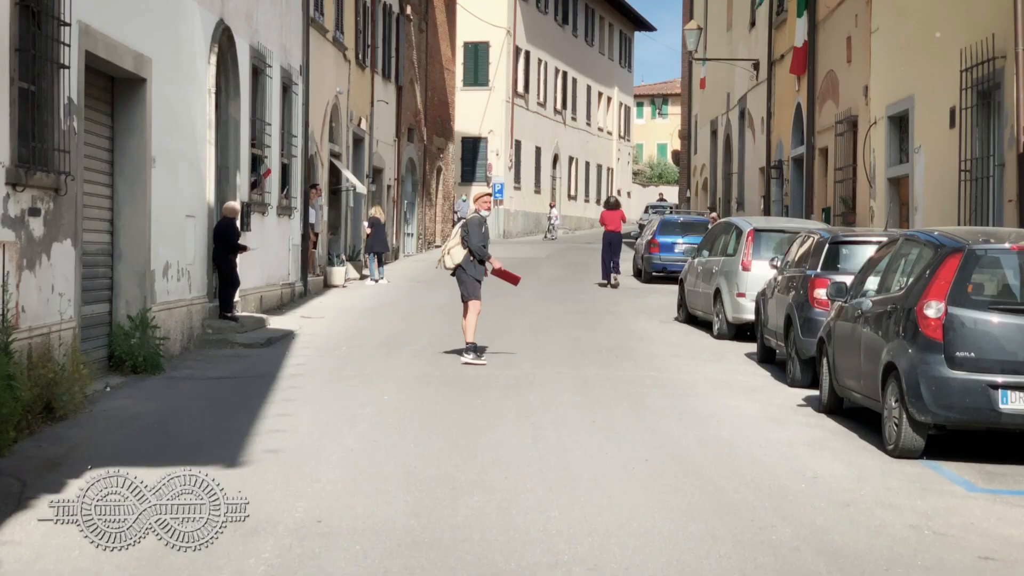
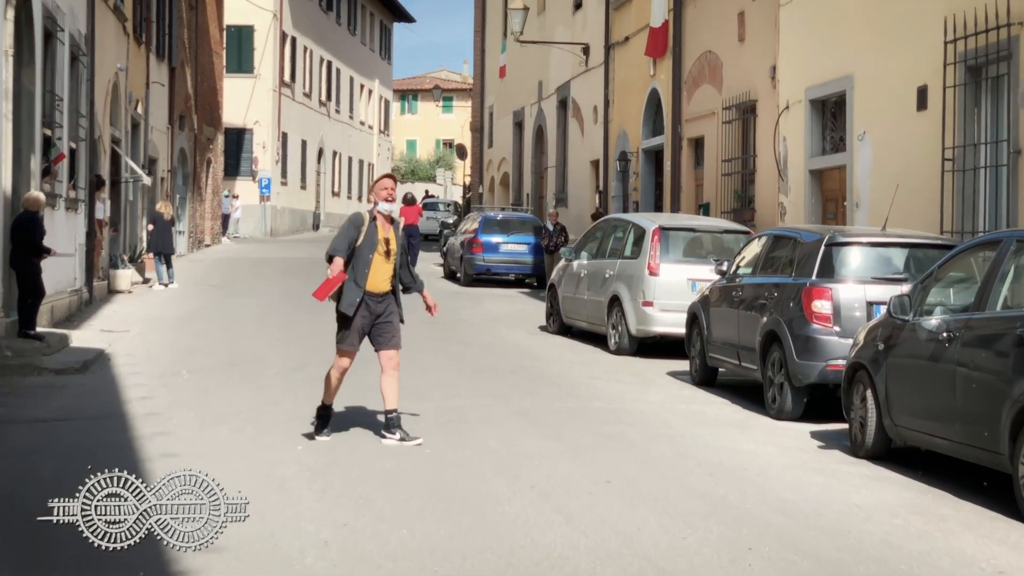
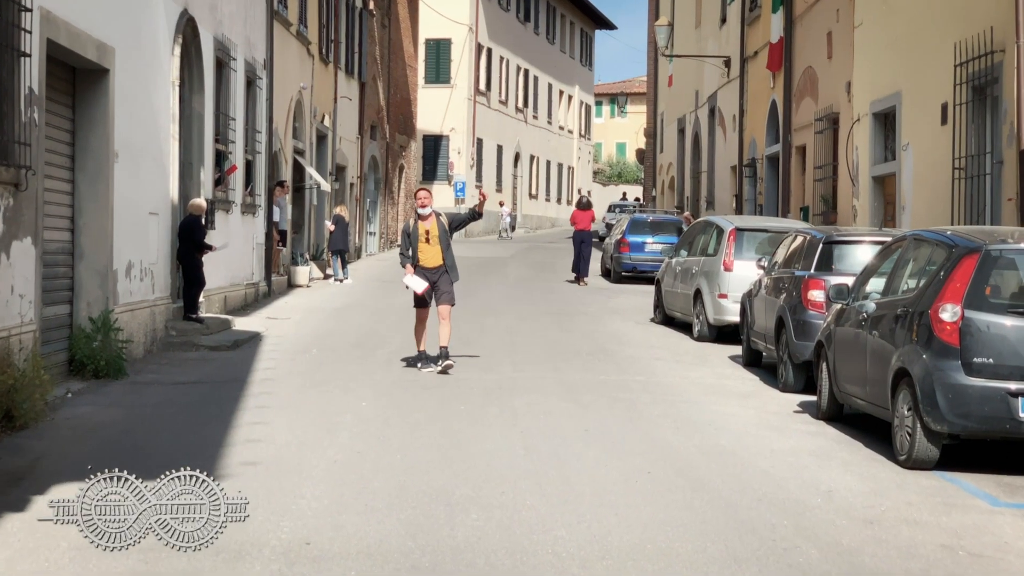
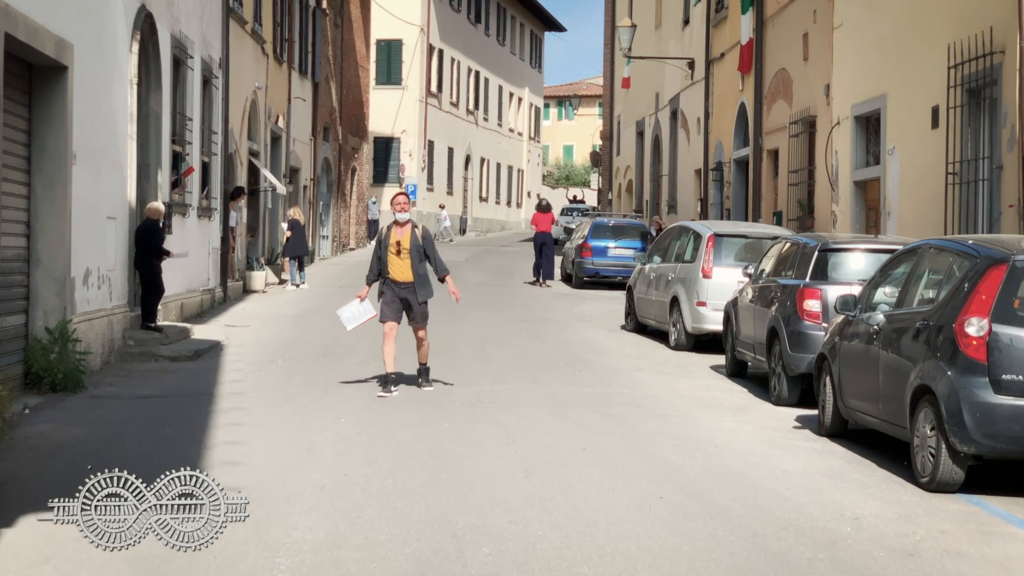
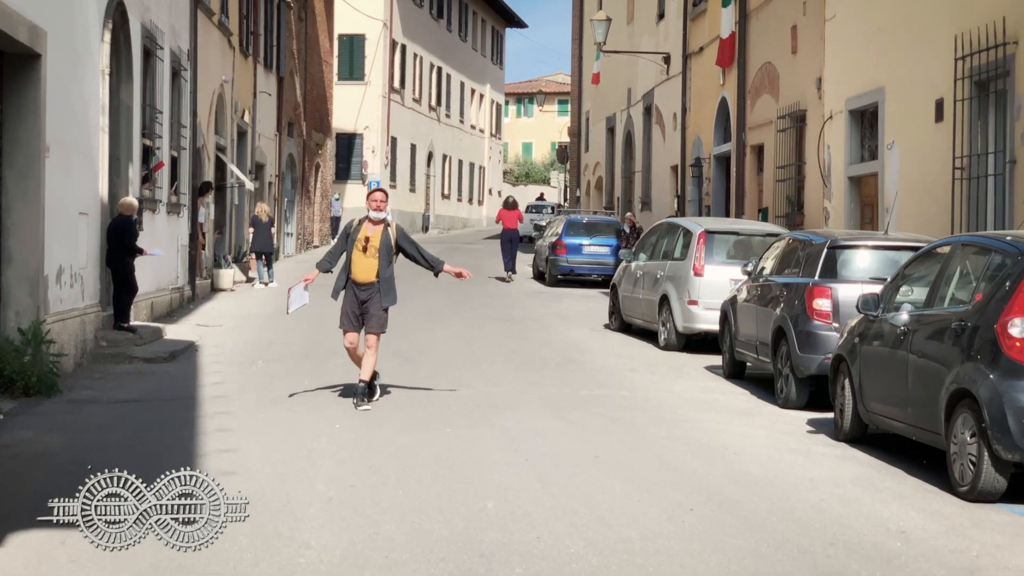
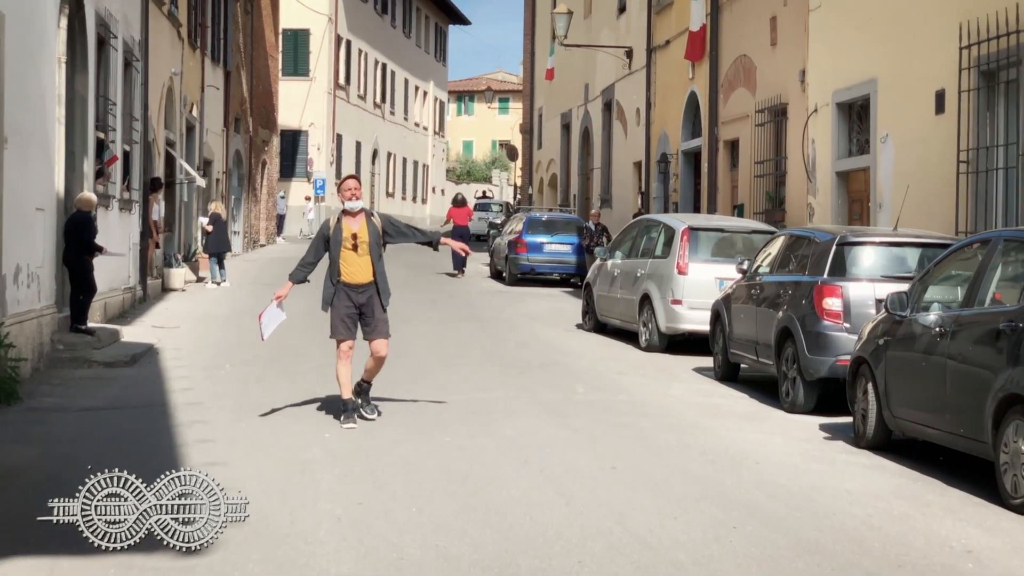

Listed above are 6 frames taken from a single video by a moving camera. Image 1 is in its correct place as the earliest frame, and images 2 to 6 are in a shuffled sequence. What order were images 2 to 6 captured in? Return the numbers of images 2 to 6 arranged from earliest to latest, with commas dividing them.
3, 4, 5, 6, 2
